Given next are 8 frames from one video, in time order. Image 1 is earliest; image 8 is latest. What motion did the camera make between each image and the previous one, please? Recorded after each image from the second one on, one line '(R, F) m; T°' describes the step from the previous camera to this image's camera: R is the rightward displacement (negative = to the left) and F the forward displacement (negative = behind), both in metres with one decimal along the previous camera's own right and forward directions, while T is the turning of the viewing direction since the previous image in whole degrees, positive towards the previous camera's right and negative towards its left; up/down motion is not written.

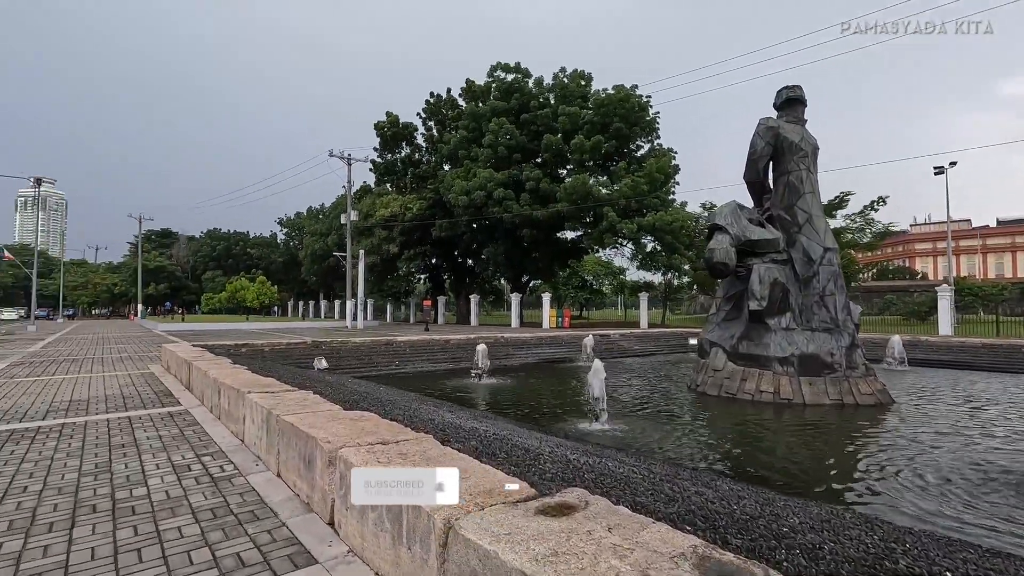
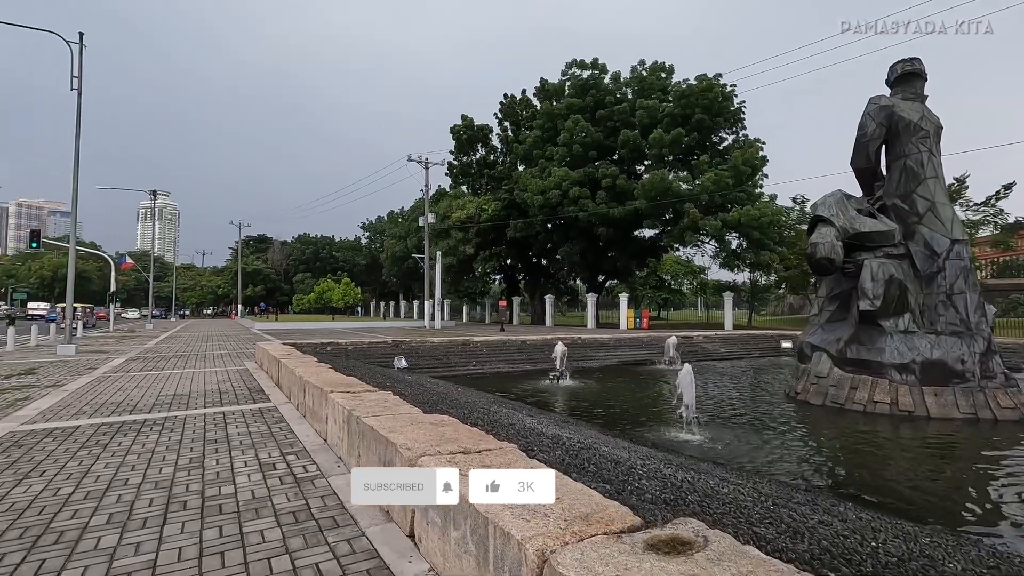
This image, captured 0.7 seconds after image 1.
(-0.1, +0.4) m; -8°
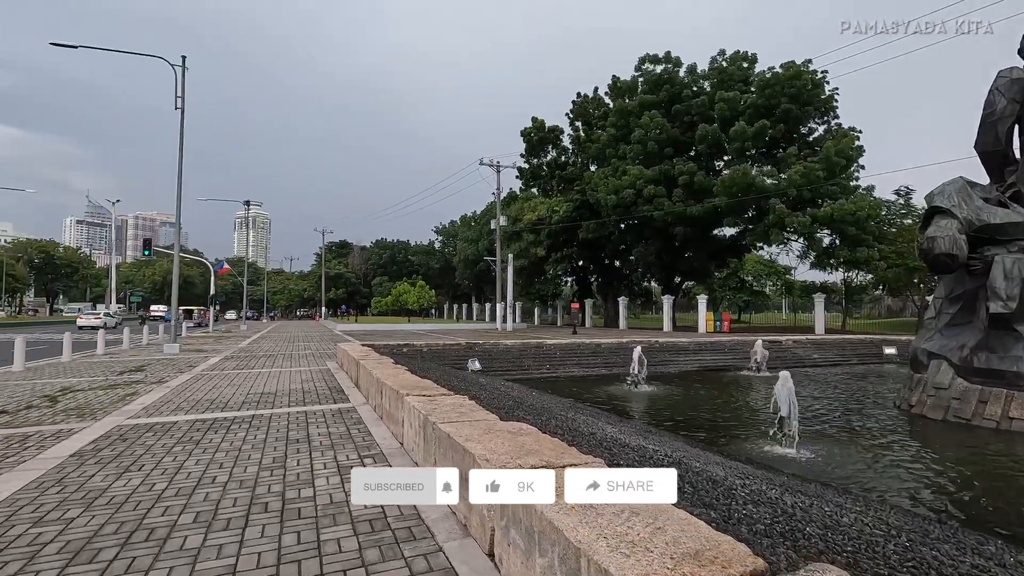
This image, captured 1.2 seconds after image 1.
(-0.1, +0.3) m; -8°
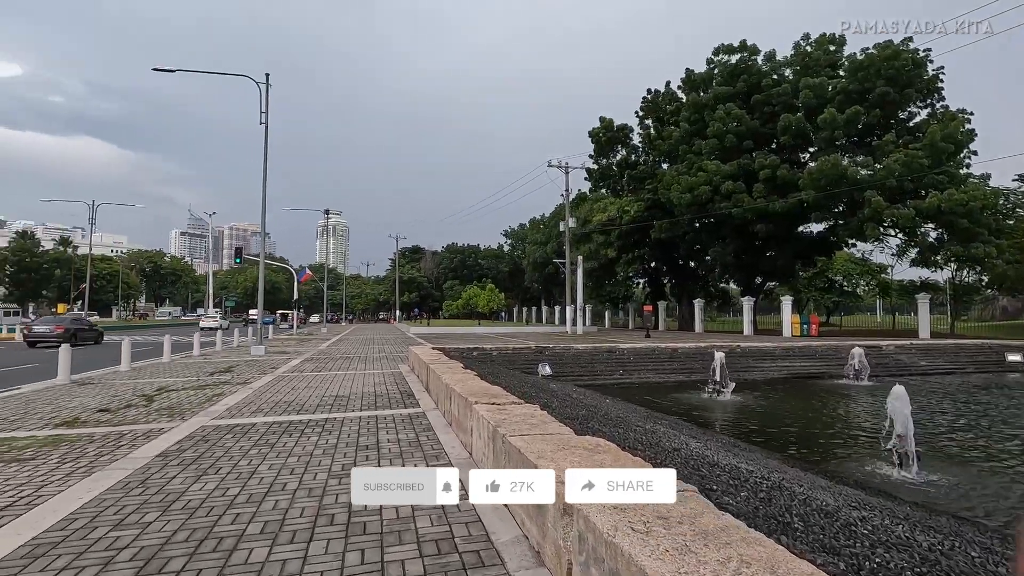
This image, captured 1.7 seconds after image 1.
(0.0, +0.4) m; -7°
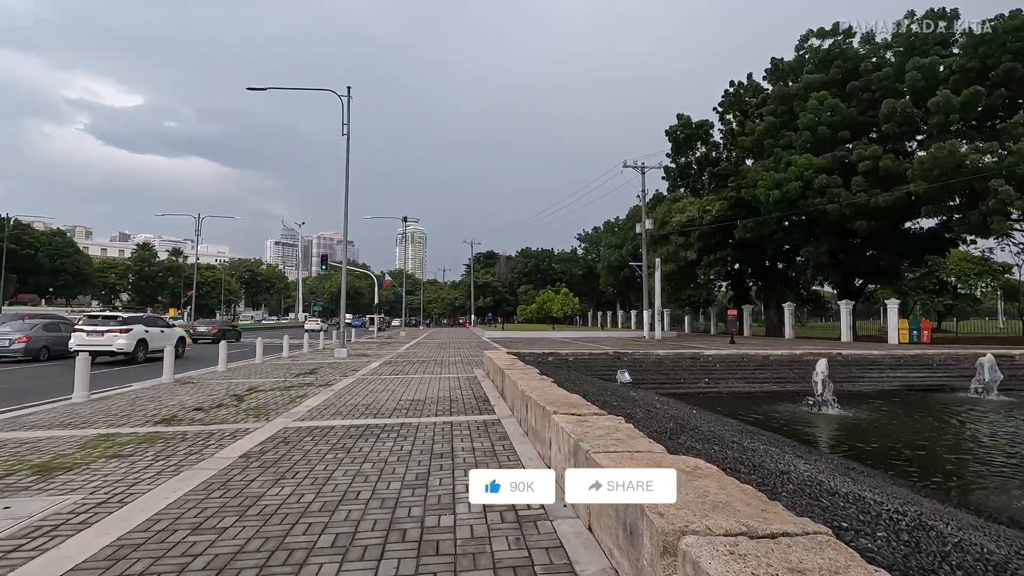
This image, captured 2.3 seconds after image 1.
(-0.1, +0.4) m; -8°
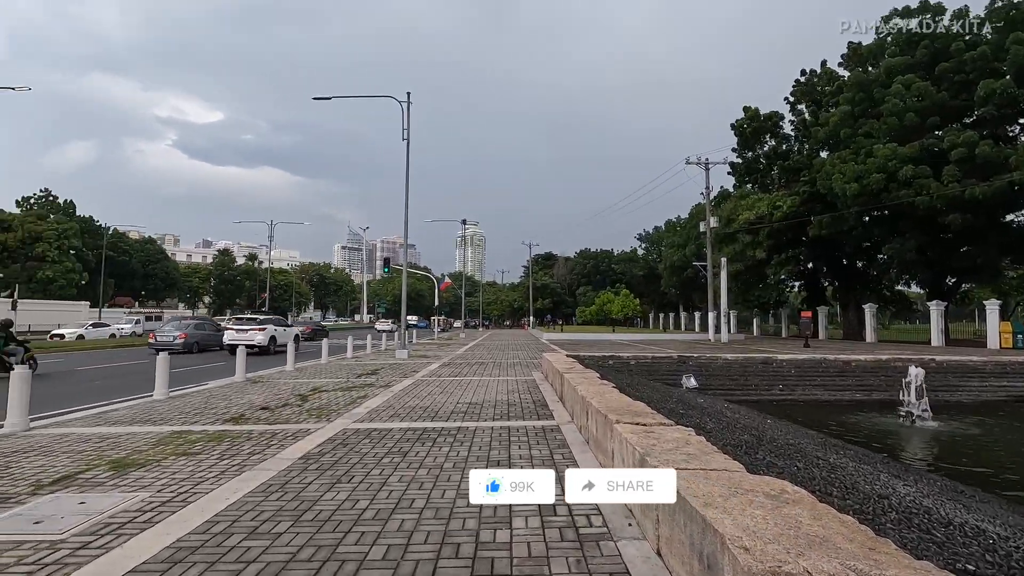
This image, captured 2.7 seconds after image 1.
(0.0, +0.3) m; -6°
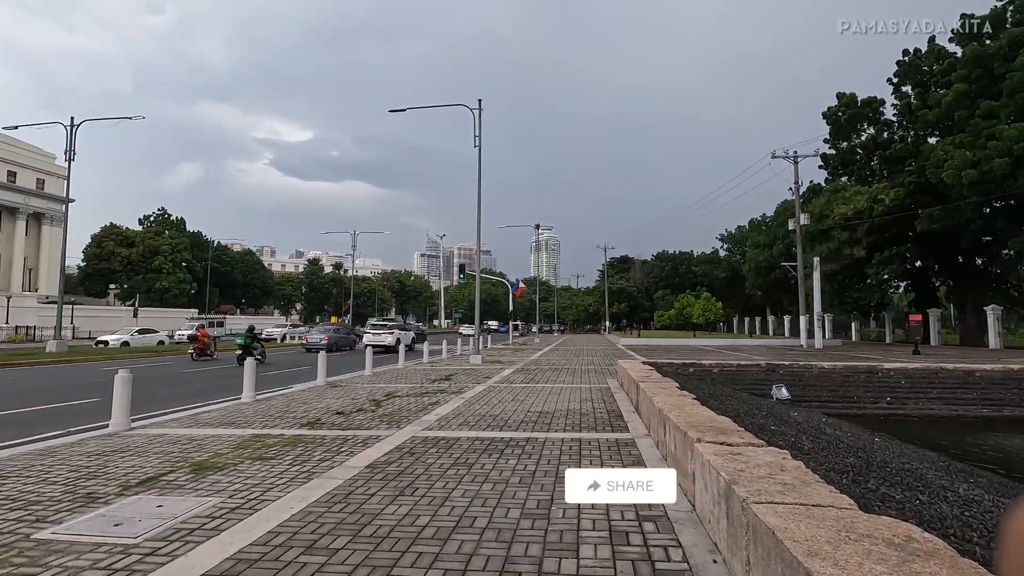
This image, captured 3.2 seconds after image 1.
(+0.1, +0.4) m; -8°
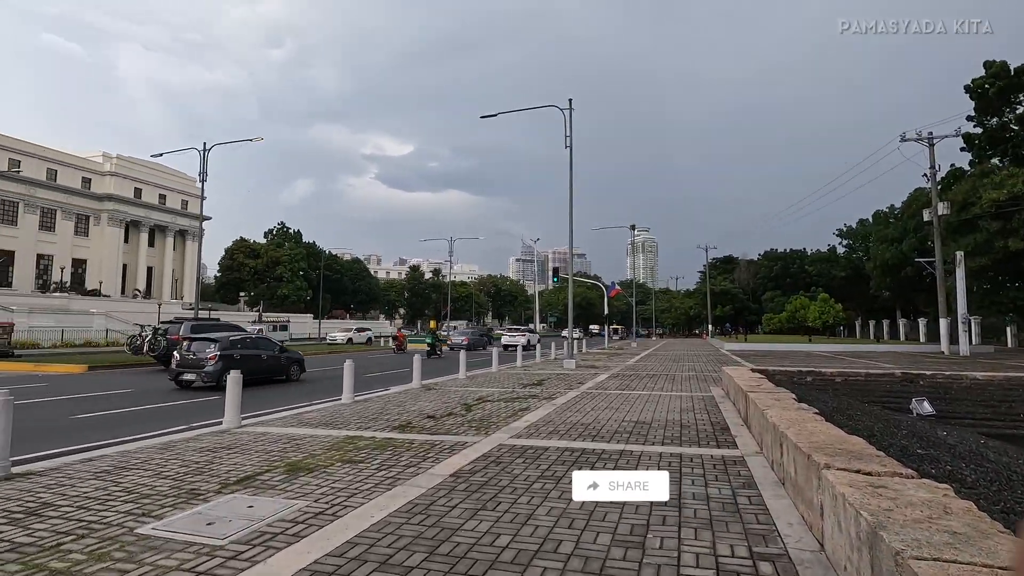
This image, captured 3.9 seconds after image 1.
(+0.1, +0.4) m; -10°
